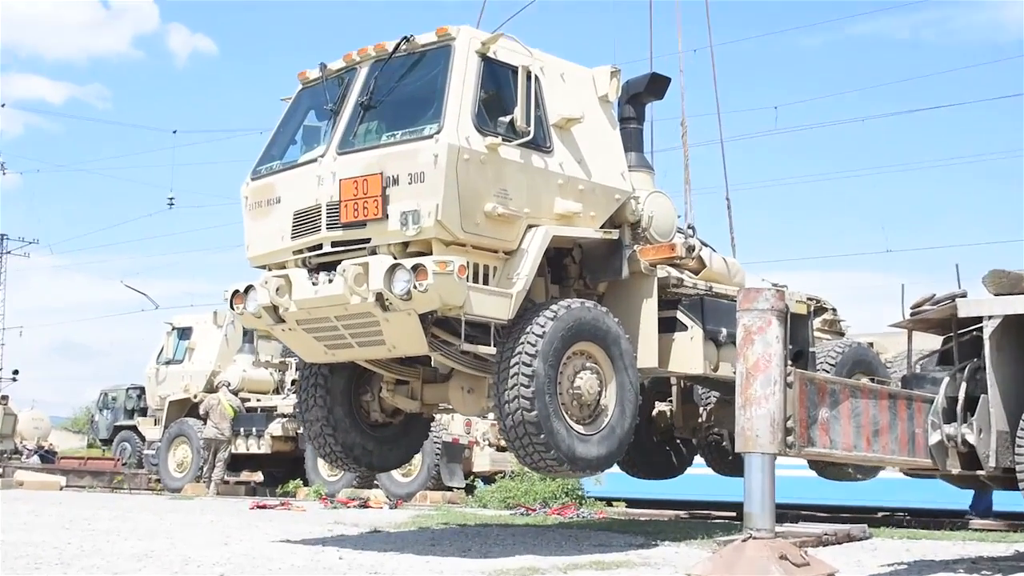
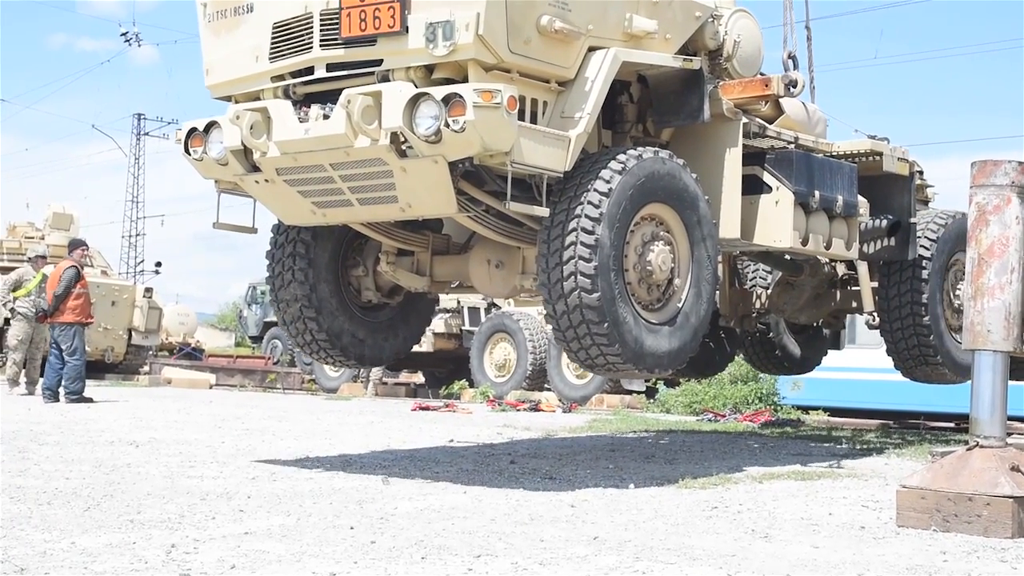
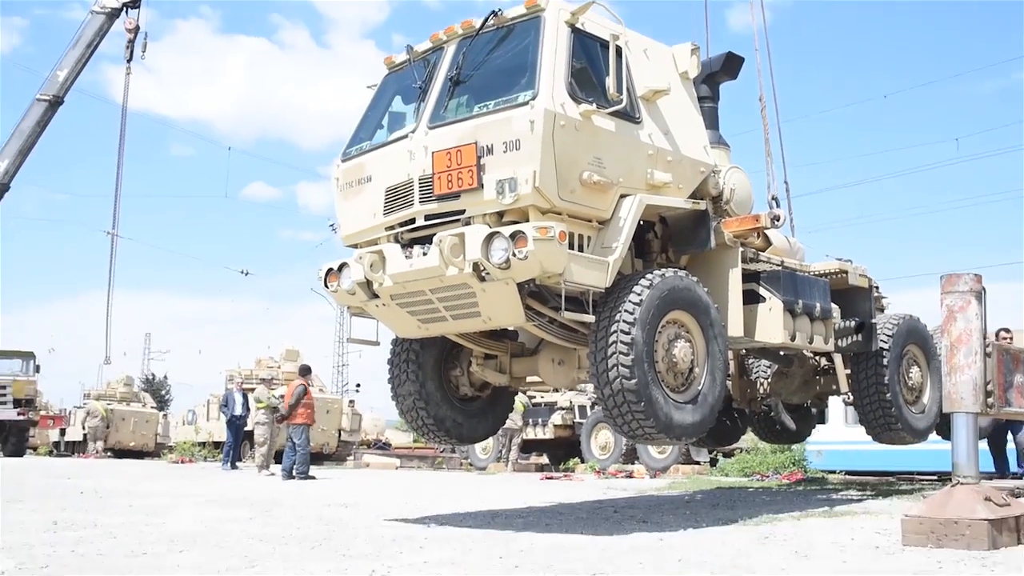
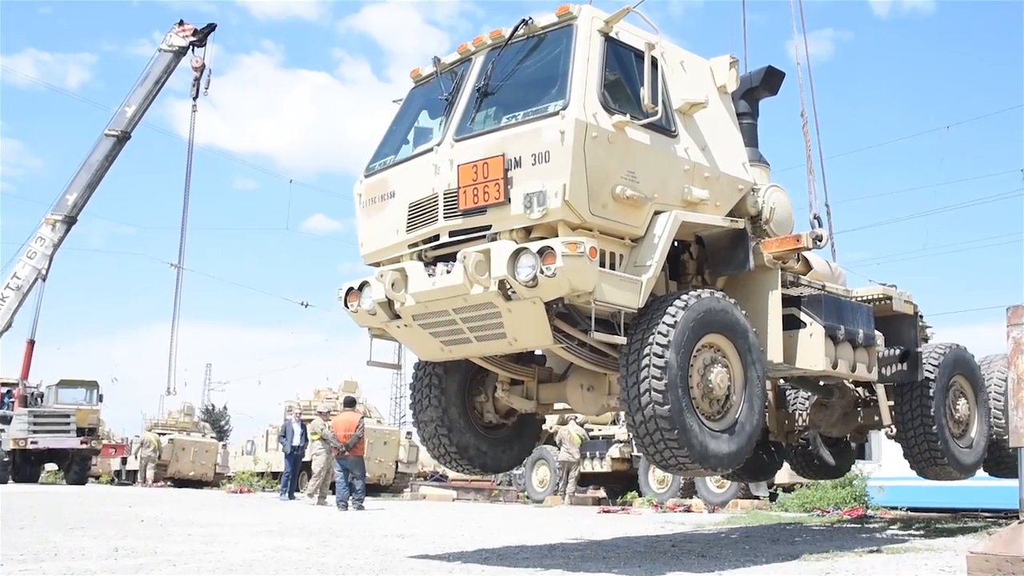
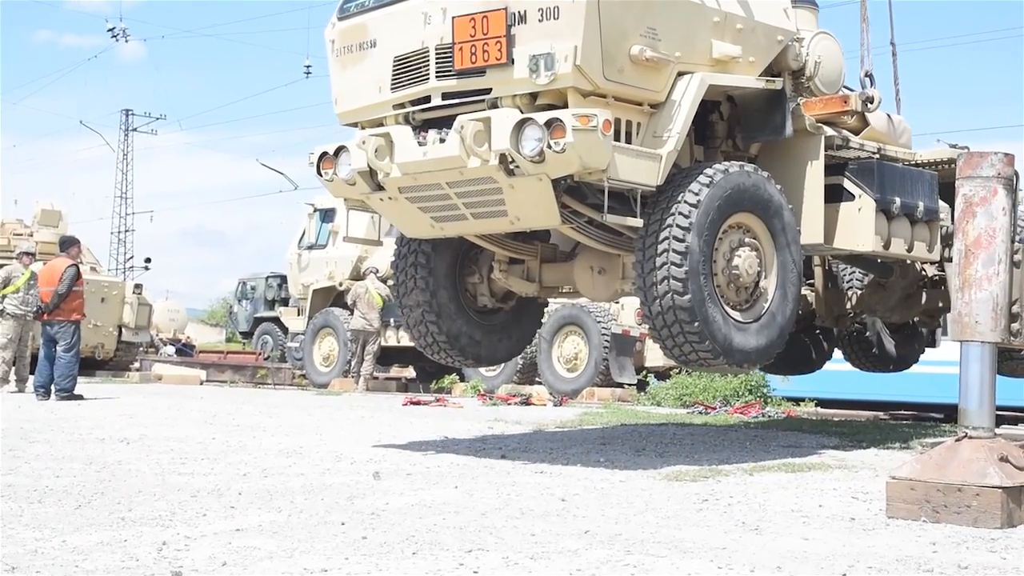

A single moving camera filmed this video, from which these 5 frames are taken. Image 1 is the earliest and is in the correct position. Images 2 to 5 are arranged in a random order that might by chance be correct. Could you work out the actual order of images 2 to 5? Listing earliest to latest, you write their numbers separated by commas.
5, 2, 3, 4
